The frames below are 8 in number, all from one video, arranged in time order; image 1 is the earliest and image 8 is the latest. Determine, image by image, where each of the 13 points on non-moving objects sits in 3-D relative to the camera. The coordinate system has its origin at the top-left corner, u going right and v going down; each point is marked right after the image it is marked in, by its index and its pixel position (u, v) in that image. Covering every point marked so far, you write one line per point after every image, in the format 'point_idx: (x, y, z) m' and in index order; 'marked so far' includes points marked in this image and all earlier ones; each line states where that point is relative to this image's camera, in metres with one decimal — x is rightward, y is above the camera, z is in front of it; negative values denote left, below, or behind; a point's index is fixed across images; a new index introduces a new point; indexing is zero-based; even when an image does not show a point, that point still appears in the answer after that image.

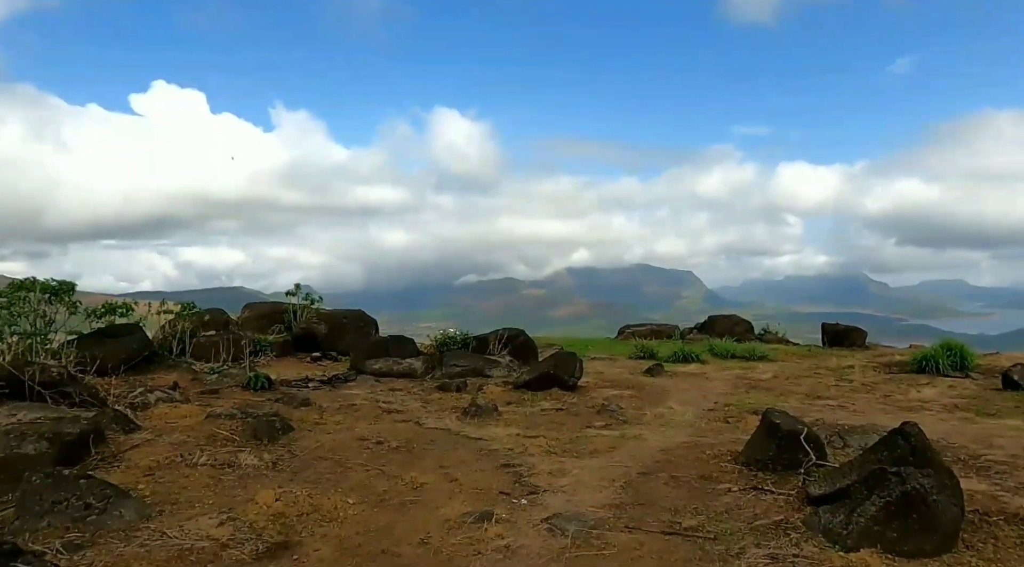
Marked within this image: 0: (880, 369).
0: (+7.5, -1.7, +16.3) m
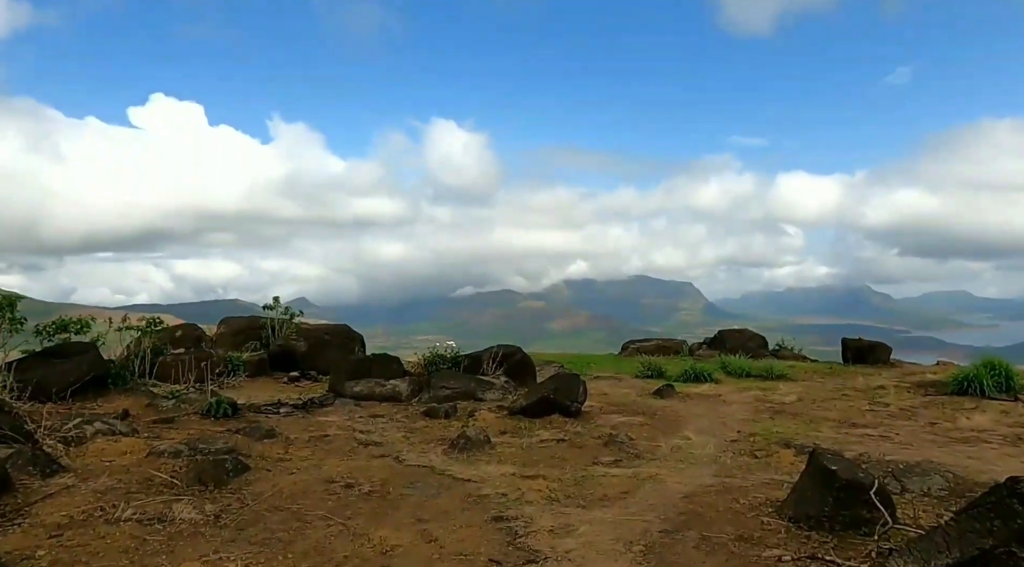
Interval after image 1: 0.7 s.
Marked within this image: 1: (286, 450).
0: (+7.4, -2.0, +14.8) m
1: (-2.9, -2.1, +10.3) m
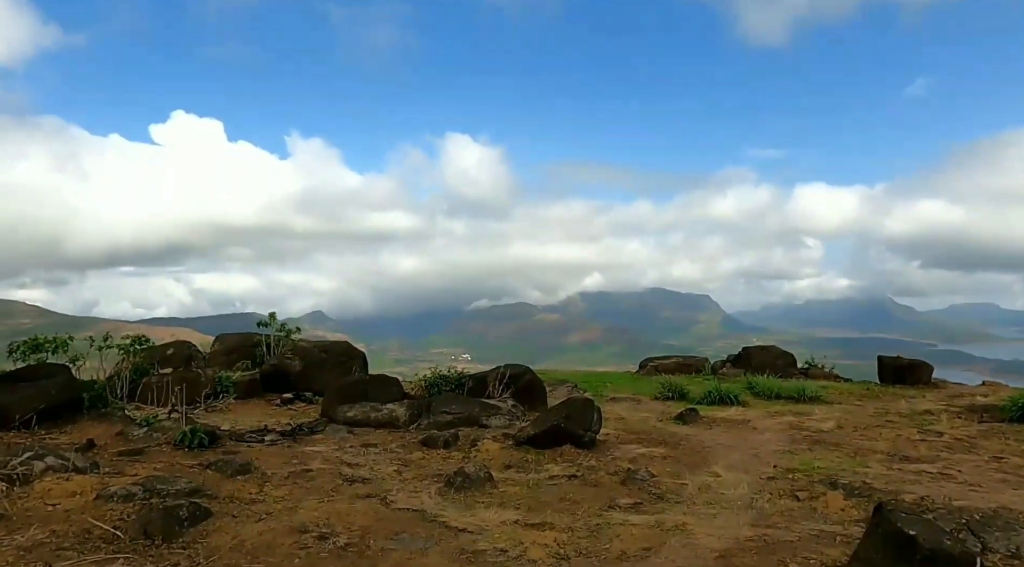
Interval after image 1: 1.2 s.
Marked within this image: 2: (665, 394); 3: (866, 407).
0: (+7.5, -2.2, +13.3) m
1: (-2.8, -2.3, +9.1) m
2: (+3.7, -2.7, +19.4) m
3: (+7.1, -2.6, +16.2) m
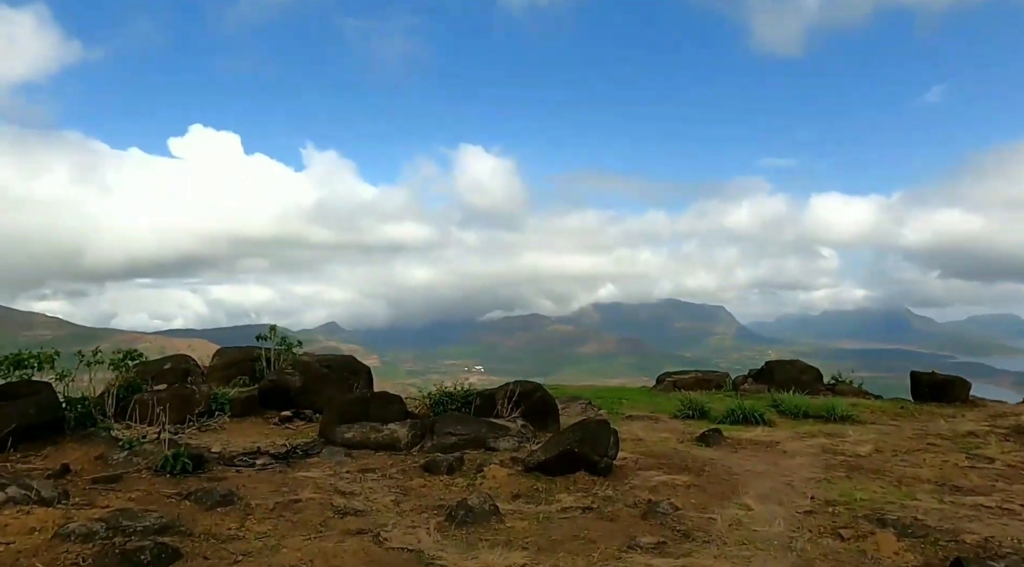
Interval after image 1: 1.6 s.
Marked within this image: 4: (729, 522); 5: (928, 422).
0: (+7.7, -2.4, +12.3) m
1: (-2.8, -2.4, +8.2) m
2: (+3.9, -2.9, +18.4) m
3: (+7.3, -2.9, +15.2) m
4: (+2.2, -2.4, +8.2) m
5: (+8.9, -3.0, +17.5) m
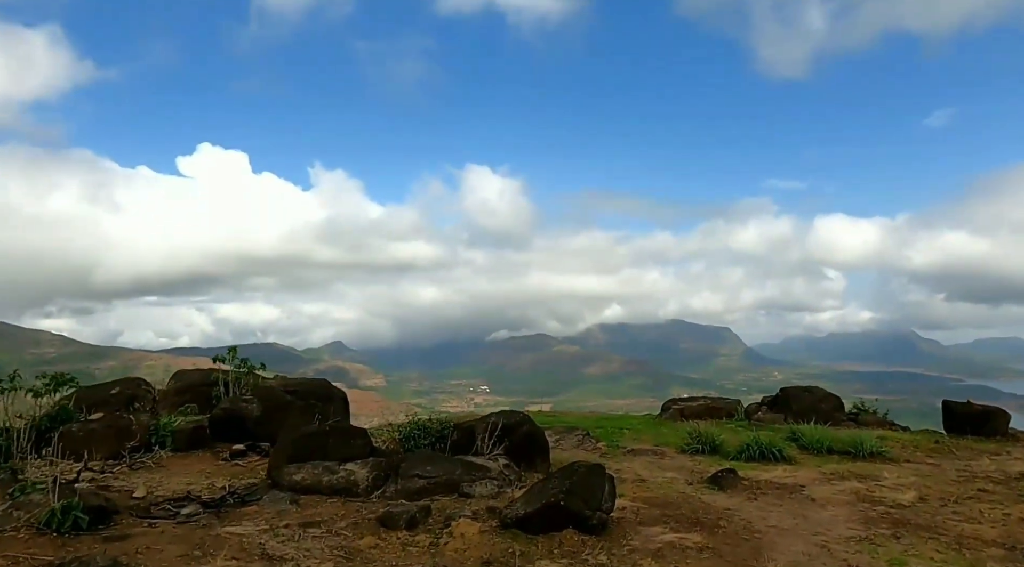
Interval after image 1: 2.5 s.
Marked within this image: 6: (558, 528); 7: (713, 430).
0: (+7.4, -2.6, +10.3) m
1: (-3.1, -2.5, +6.4) m
2: (+3.7, -3.3, +16.5) m
3: (+7.1, -3.2, +13.2) m
4: (+1.9, -2.5, +6.3) m
5: (+8.7, -3.4, +15.5) m
6: (+0.5, -2.6, +8.5) m
7: (+4.6, -3.4, +18.5) m
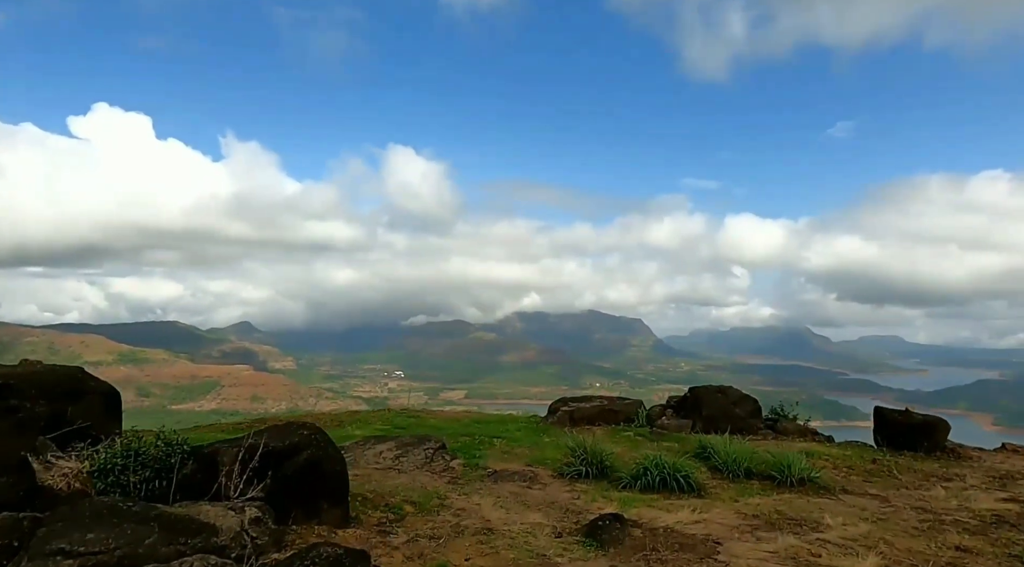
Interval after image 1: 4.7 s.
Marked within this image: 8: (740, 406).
0: (+5.3, -2.3, +6.7) m
1: (-4.7, -2.0, +1.6) m
2: (+0.9, -2.8, +12.4) m
3: (+4.6, -2.8, +9.5) m
4: (+0.2, -2.2, +2.1) m
5: (+6.0, -3.1, +12.0) m
6: (-1.4, -2.1, +4.2) m
7: (+1.7, -2.9, +14.5) m
8: (+4.9, -2.6, +17.2) m
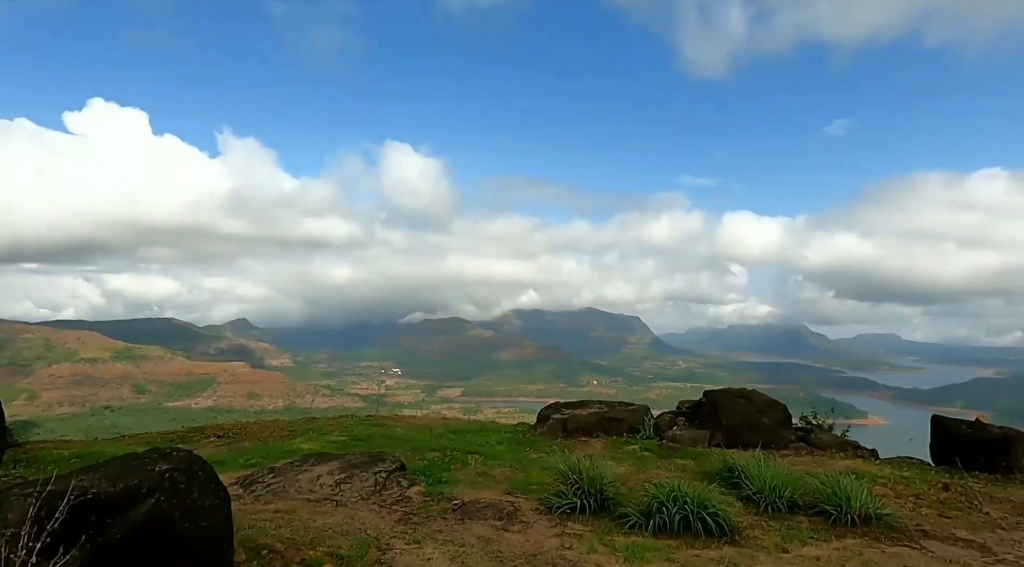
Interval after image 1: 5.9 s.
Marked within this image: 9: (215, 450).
0: (+5.0, -2.1, +3.8) m
1: (-5.0, -1.8, -1.3) m
2: (+0.6, -2.5, +9.5) m
3: (+4.3, -2.6, +6.6) m
4: (0.0, -1.9, -0.8) m
5: (+5.7, -2.8, +9.1) m
6: (-1.7, -1.9, +1.3) m
7: (+1.3, -2.6, +11.6) m
8: (+4.5, -2.3, +14.3) m
9: (-5.4, -3.0, +14.8) m
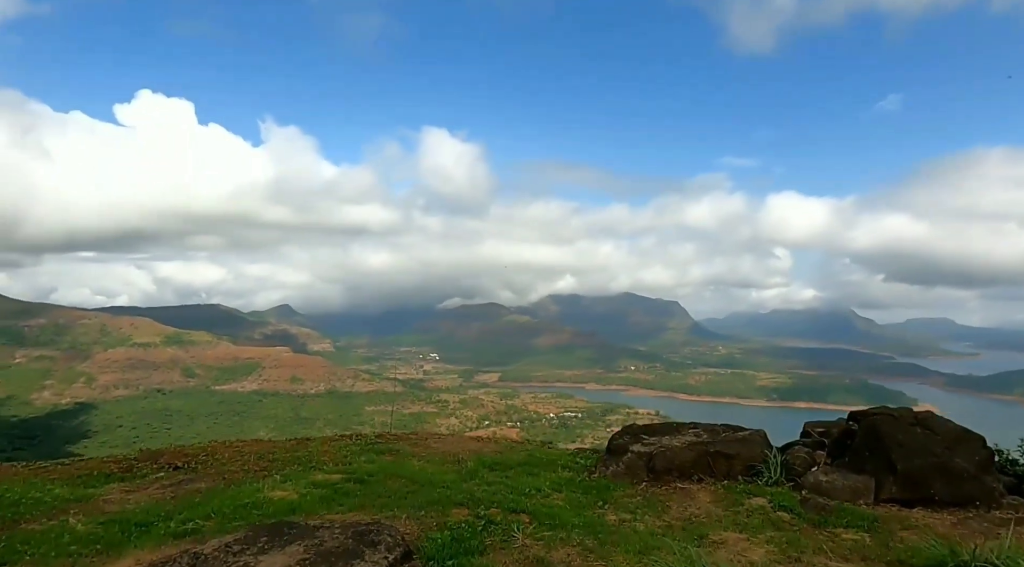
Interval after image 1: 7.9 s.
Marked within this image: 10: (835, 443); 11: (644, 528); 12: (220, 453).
0: (+5.3, -2.0, -1.0) m
1: (-4.9, -1.7, -5.6) m
2: (+1.2, -2.3, +4.9) m
3: (+4.7, -2.4, +1.9) m
4: (0.0, -1.9, -5.3) m
5: (+6.2, -2.6, +4.3) m
6: (-1.5, -1.8, -3.2) m
7: (+2.0, -2.3, +7.0) m
8: (+5.3, -2.0, +9.5) m
9: (-4.6, -2.7, +10.5) m
10: (+4.1, -2.0, +10.3) m
11: (+1.5, -2.4, +8.1) m
12: (-4.7, -2.7, +12.9) m
